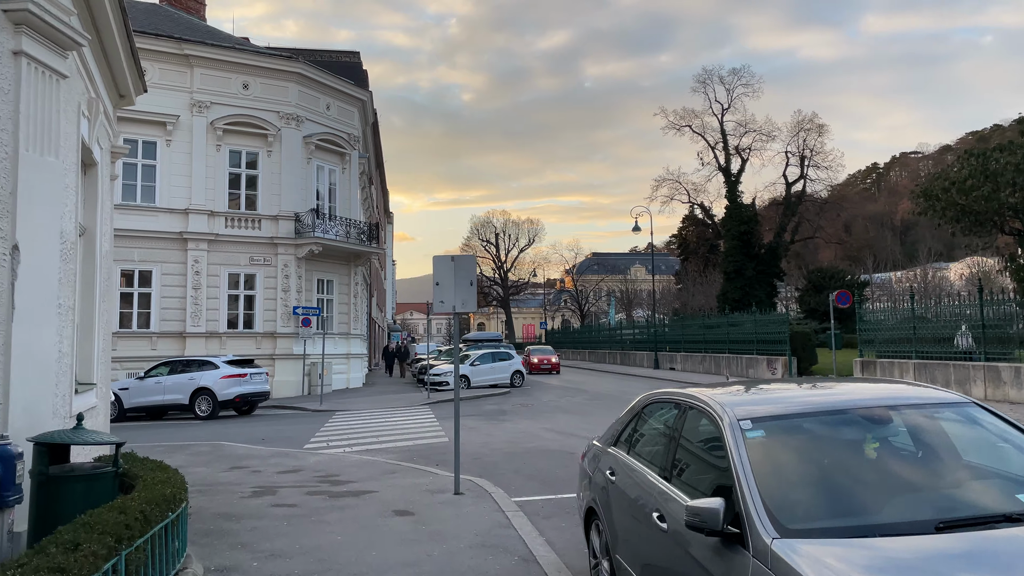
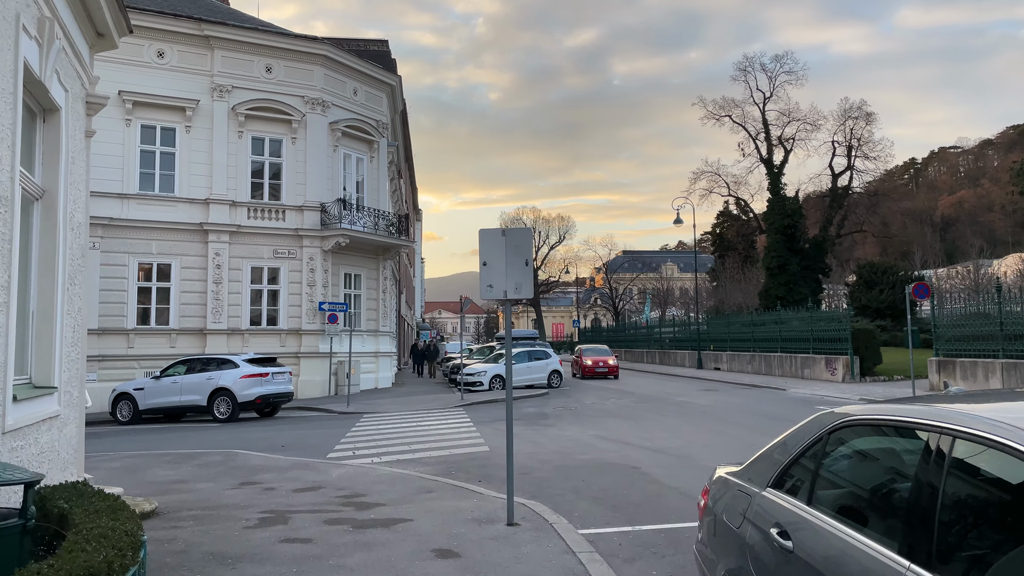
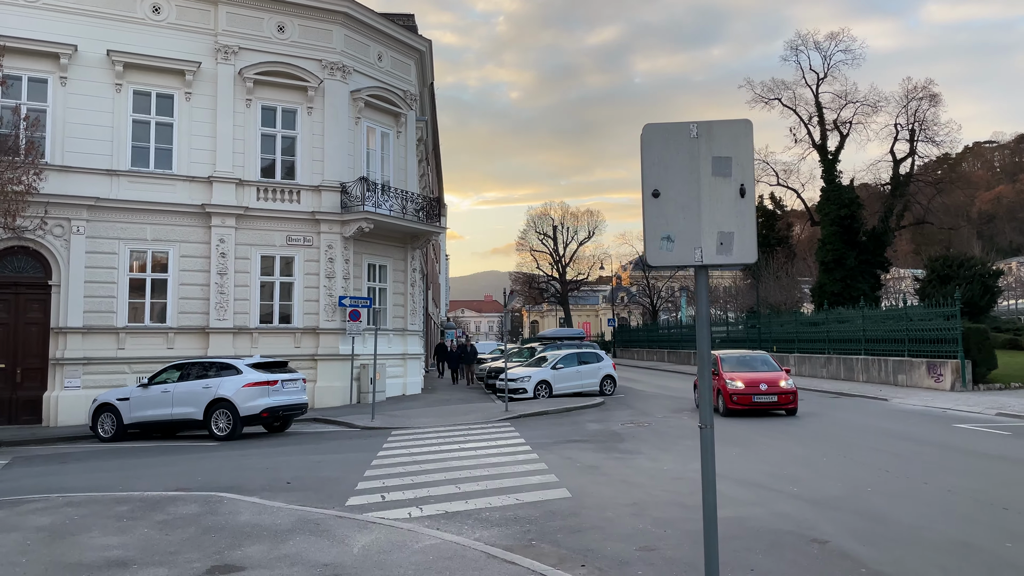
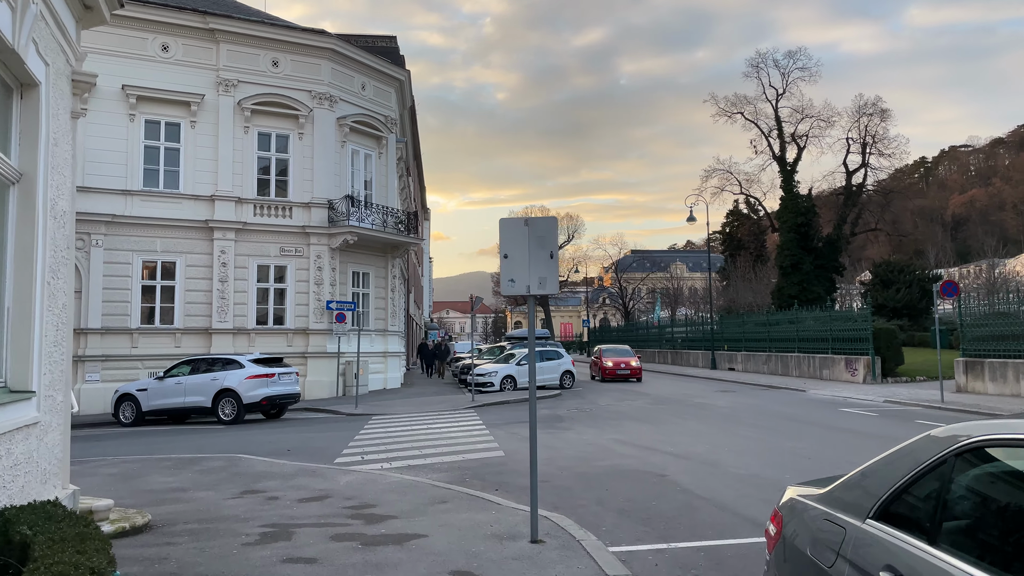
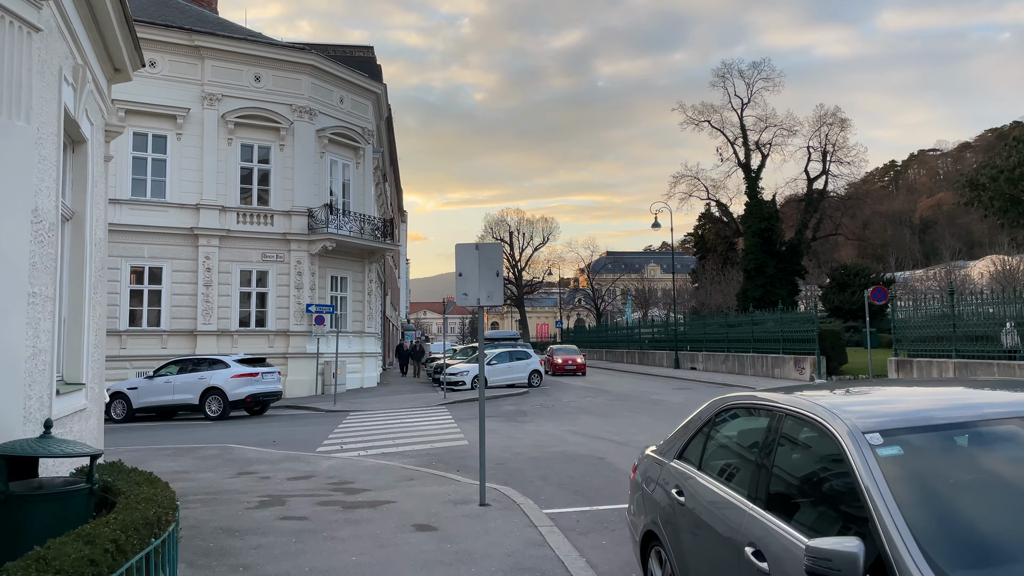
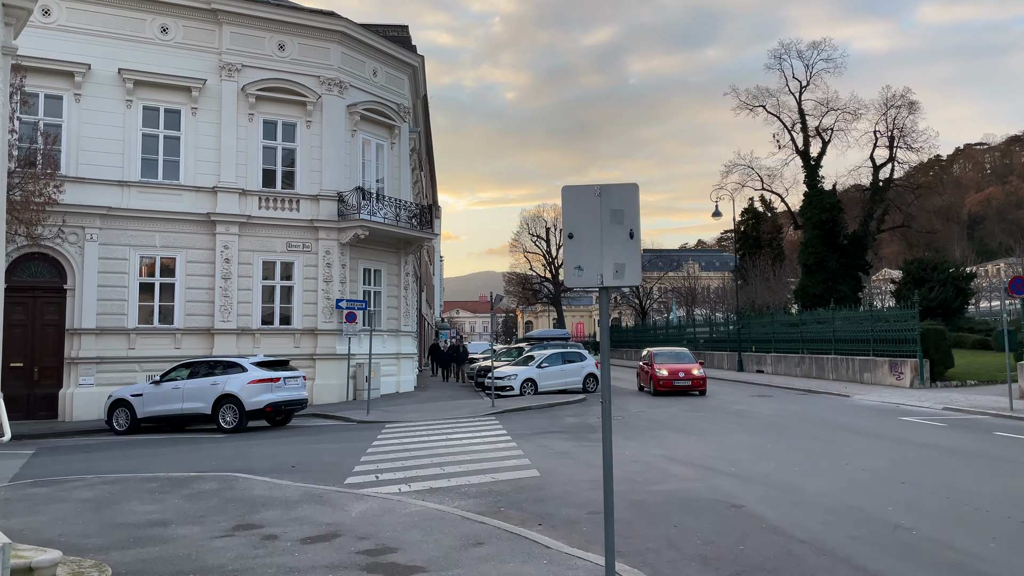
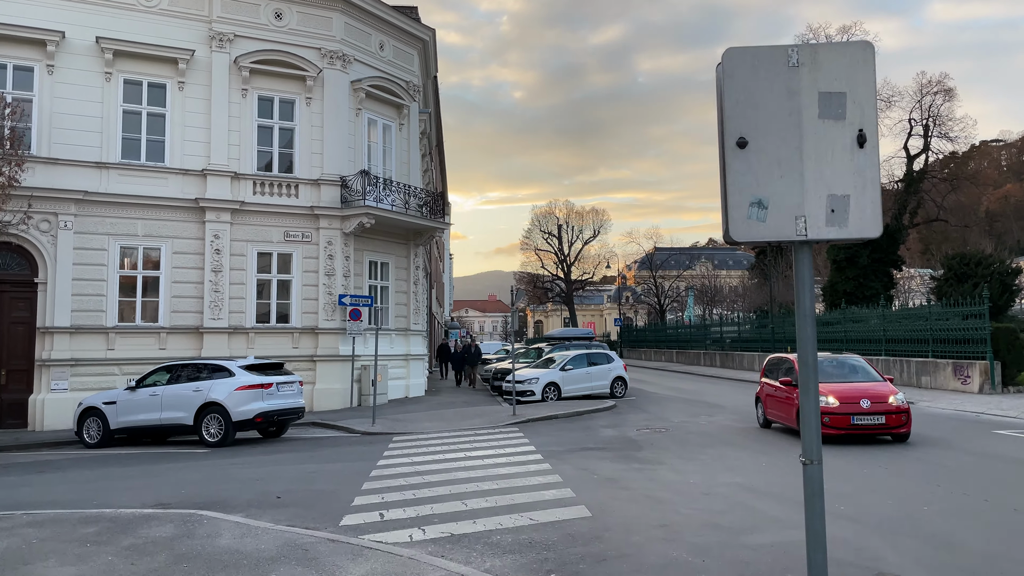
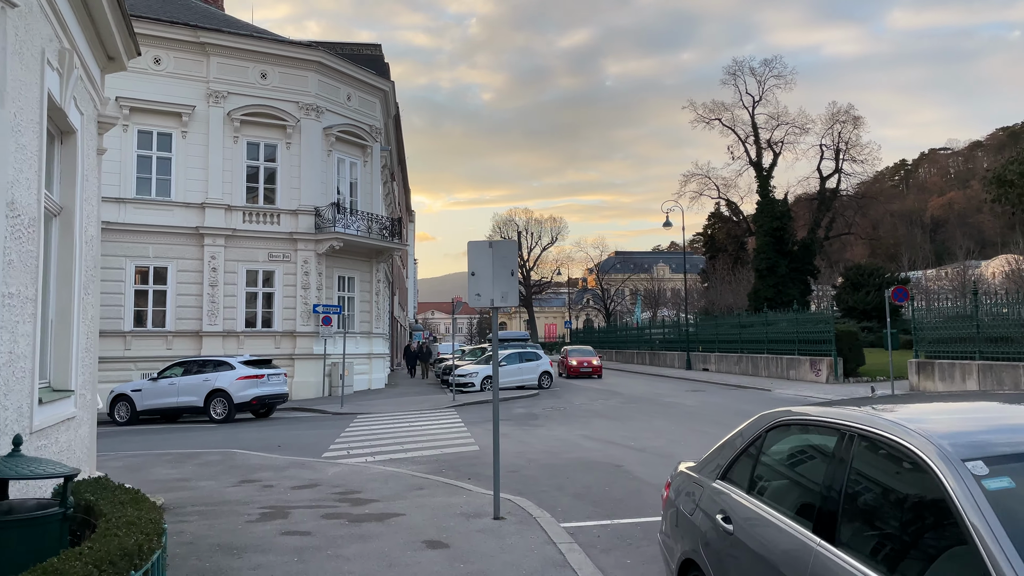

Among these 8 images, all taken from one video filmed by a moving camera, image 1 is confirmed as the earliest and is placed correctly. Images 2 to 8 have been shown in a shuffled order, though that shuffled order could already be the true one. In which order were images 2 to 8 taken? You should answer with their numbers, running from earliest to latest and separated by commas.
5, 8, 2, 4, 6, 3, 7
